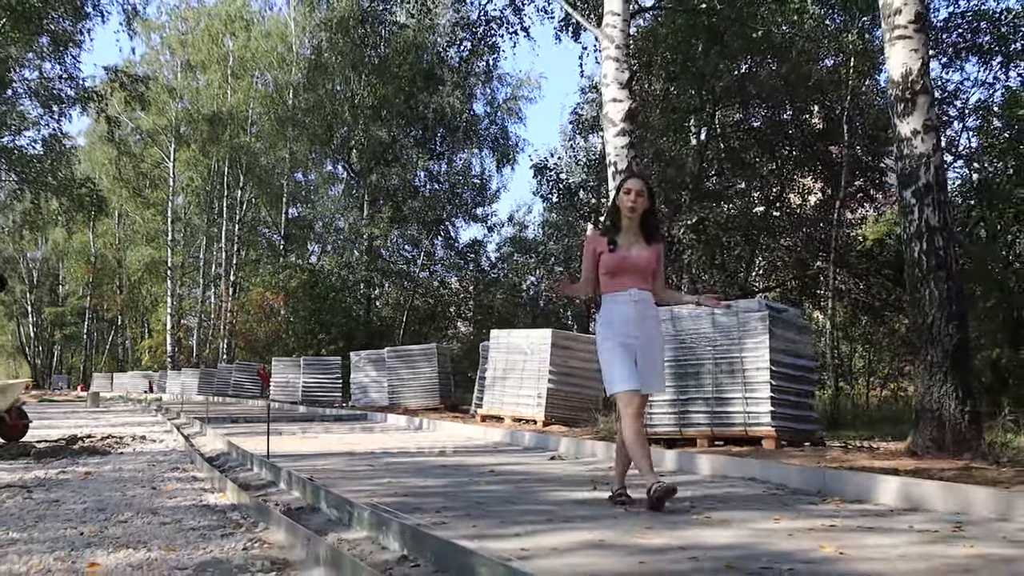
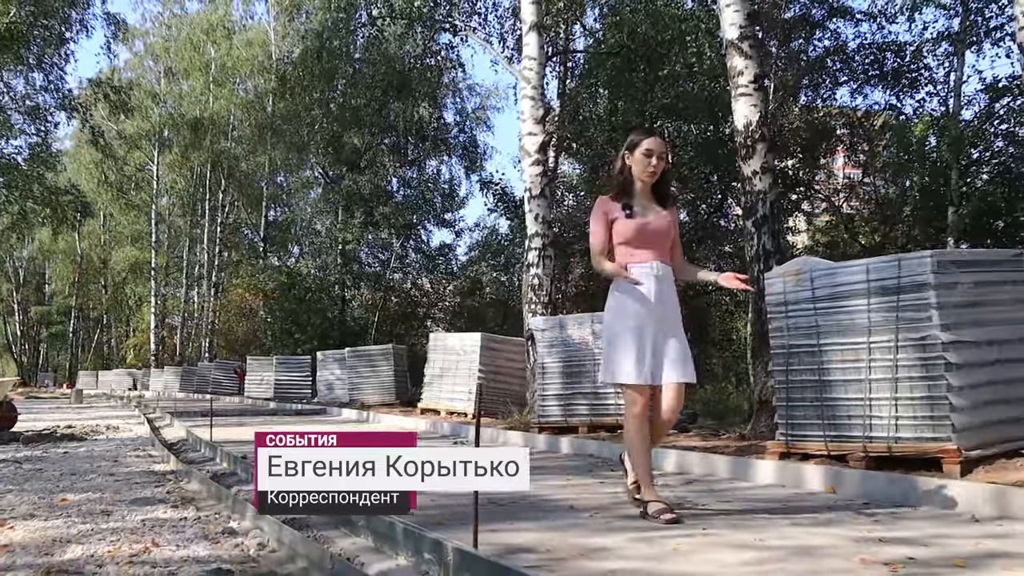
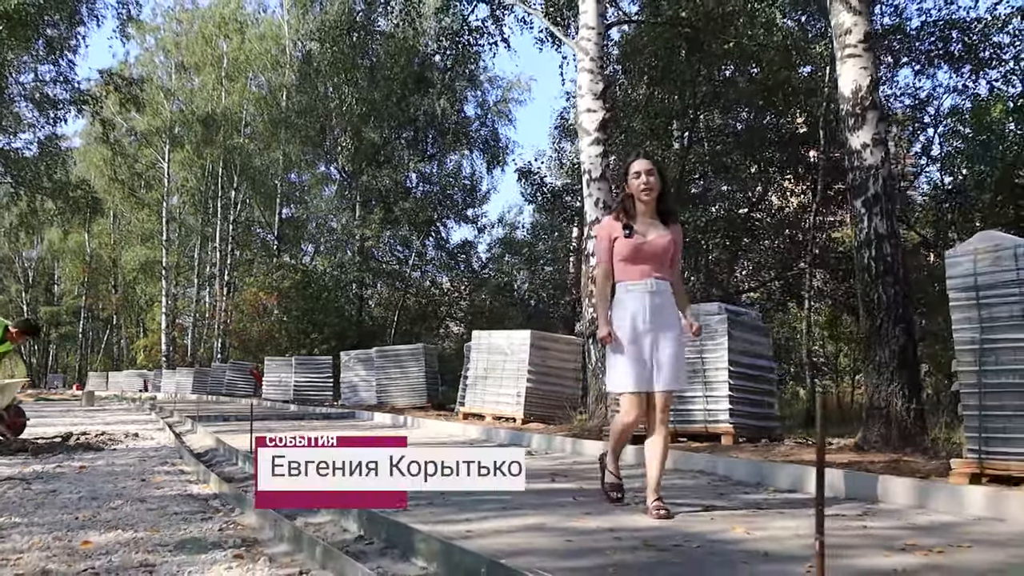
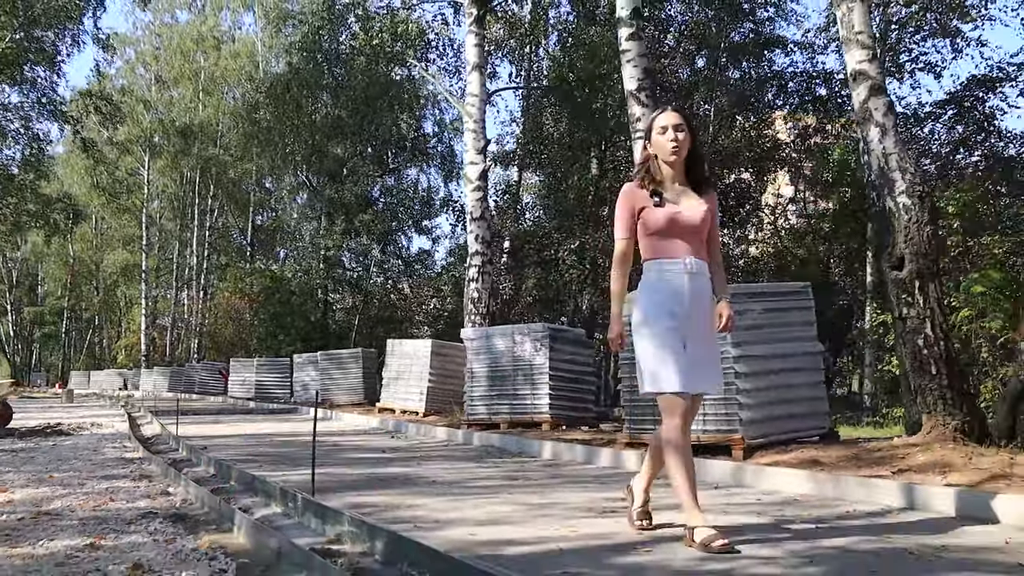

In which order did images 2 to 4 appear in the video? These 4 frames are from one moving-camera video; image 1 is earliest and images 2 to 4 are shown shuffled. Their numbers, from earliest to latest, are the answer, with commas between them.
3, 2, 4
